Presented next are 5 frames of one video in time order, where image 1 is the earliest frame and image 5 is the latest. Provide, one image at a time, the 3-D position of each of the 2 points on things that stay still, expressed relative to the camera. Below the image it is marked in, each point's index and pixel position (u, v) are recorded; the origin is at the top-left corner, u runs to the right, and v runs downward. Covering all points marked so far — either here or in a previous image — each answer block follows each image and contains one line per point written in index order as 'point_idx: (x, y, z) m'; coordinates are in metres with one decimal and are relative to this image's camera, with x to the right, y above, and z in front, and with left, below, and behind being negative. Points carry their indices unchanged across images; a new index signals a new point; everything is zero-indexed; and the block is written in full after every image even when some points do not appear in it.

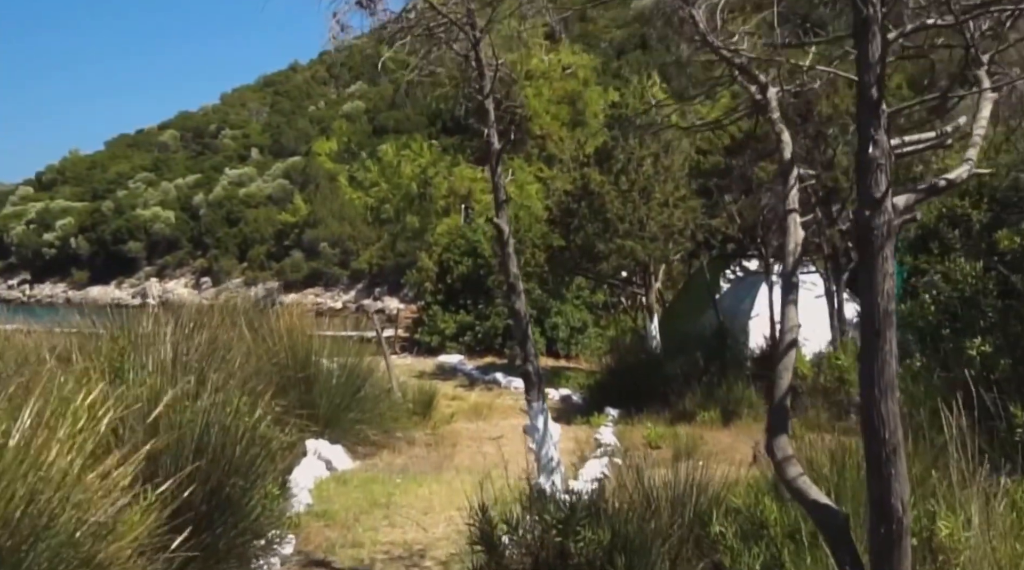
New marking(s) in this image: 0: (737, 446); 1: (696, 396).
0: (+2.2, -1.6, +10.1) m
1: (+2.1, -1.3, +12.2) m
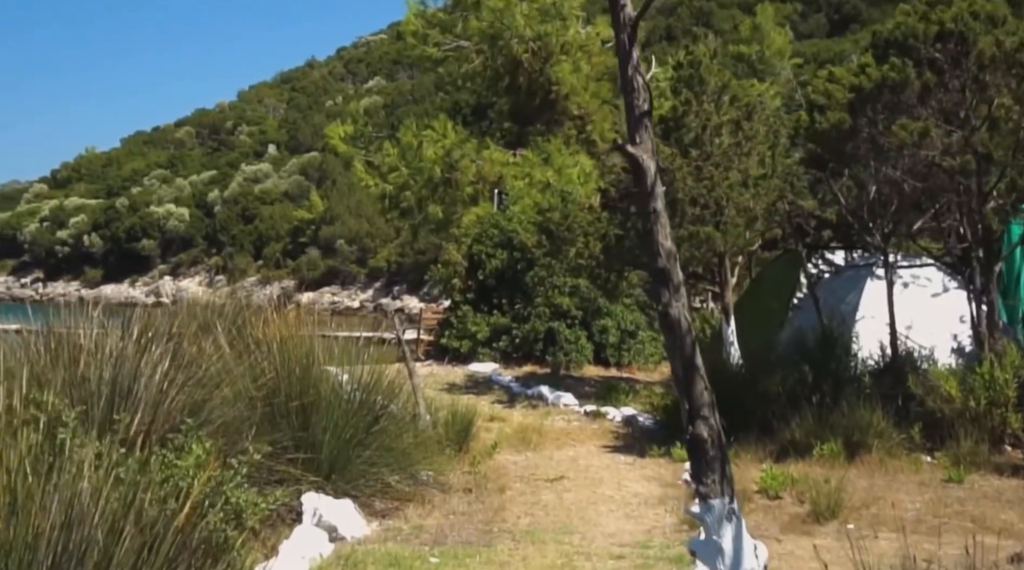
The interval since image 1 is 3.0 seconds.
0: (+2.7, -1.5, +7.5) m
1: (+2.6, -1.2, +9.5) m
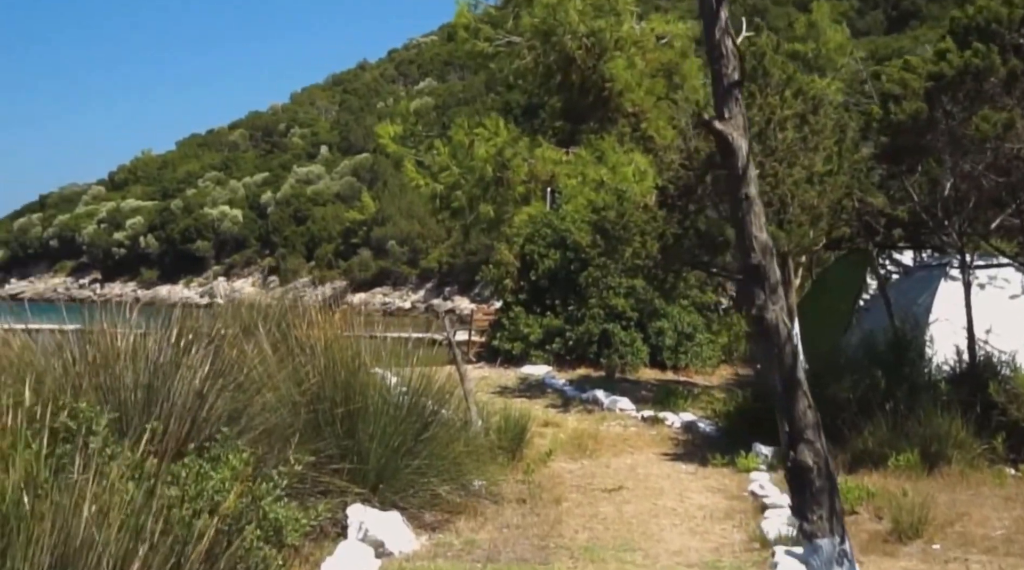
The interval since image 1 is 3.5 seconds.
0: (+3.0, -1.5, +6.9) m
1: (+3.1, -1.2, +9.0) m
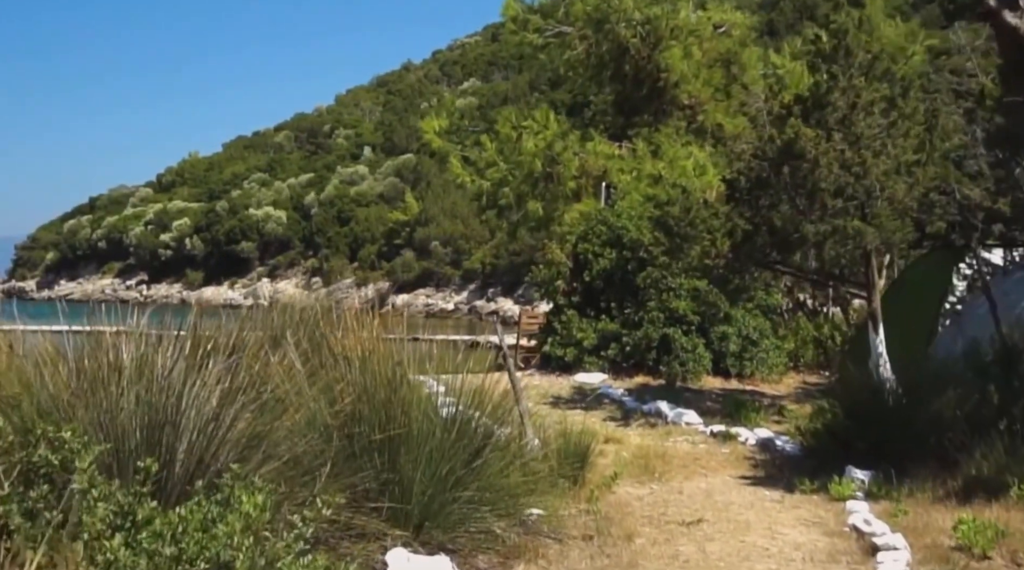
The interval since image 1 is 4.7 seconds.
0: (+3.4, -1.6, +5.8) m
1: (+3.6, -1.2, +7.8) m
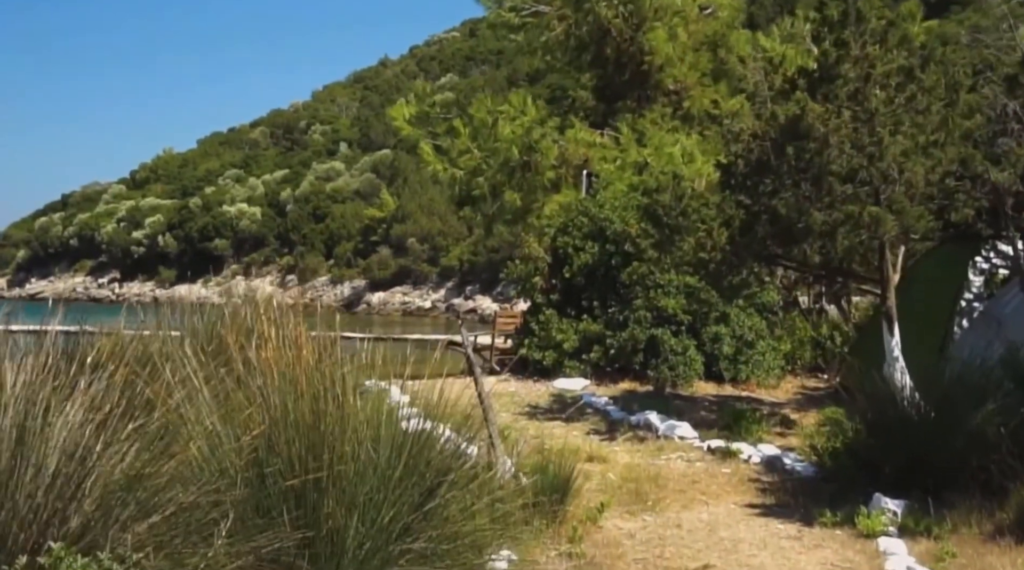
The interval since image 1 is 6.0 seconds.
0: (+3.2, -1.5, +4.6) m
1: (+3.4, -1.2, +6.6) m
